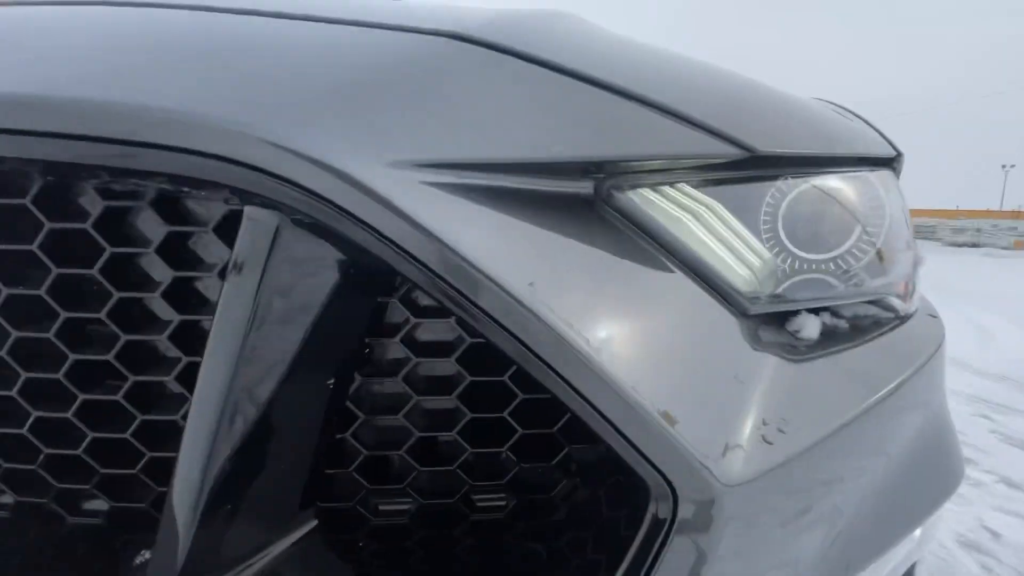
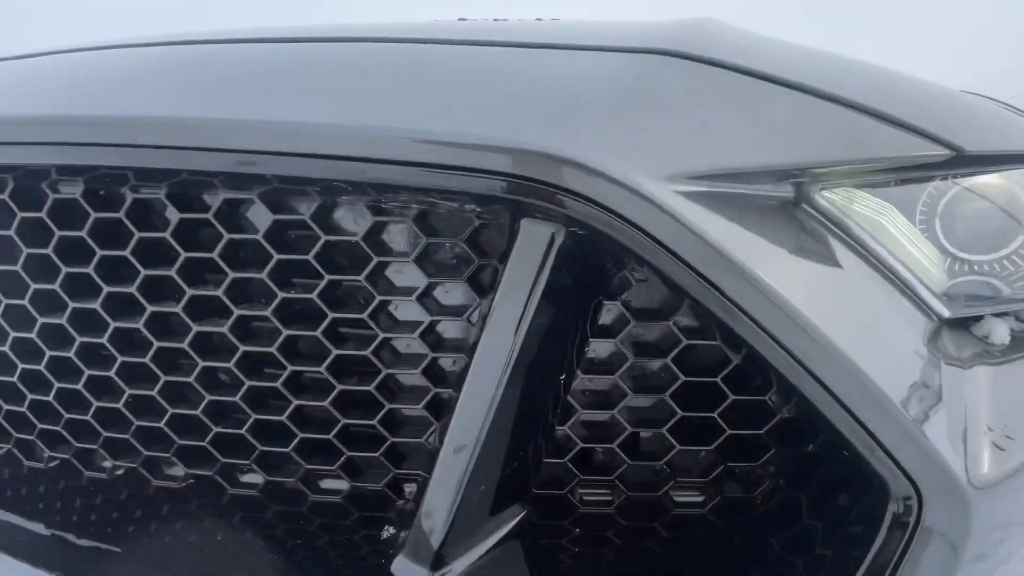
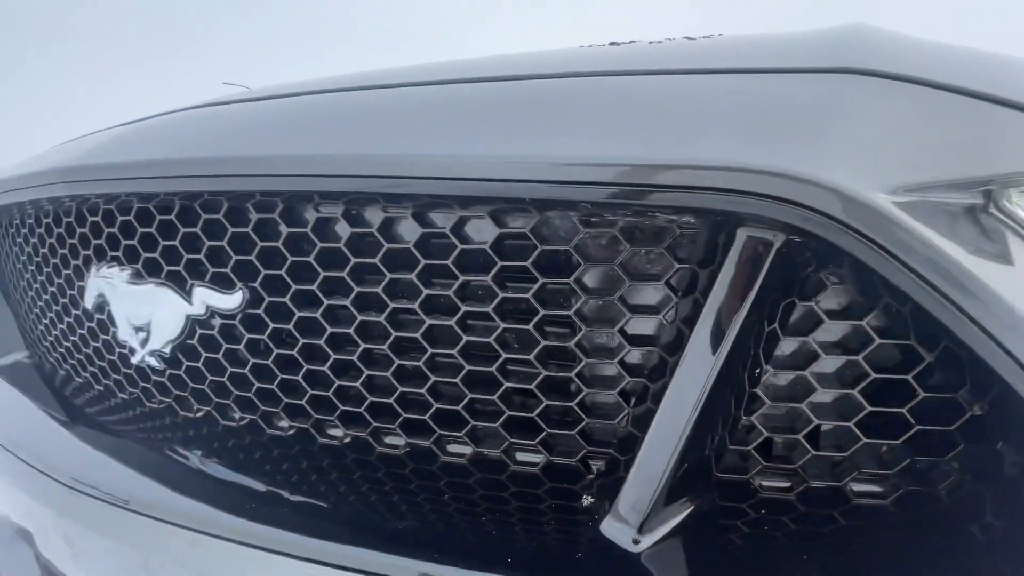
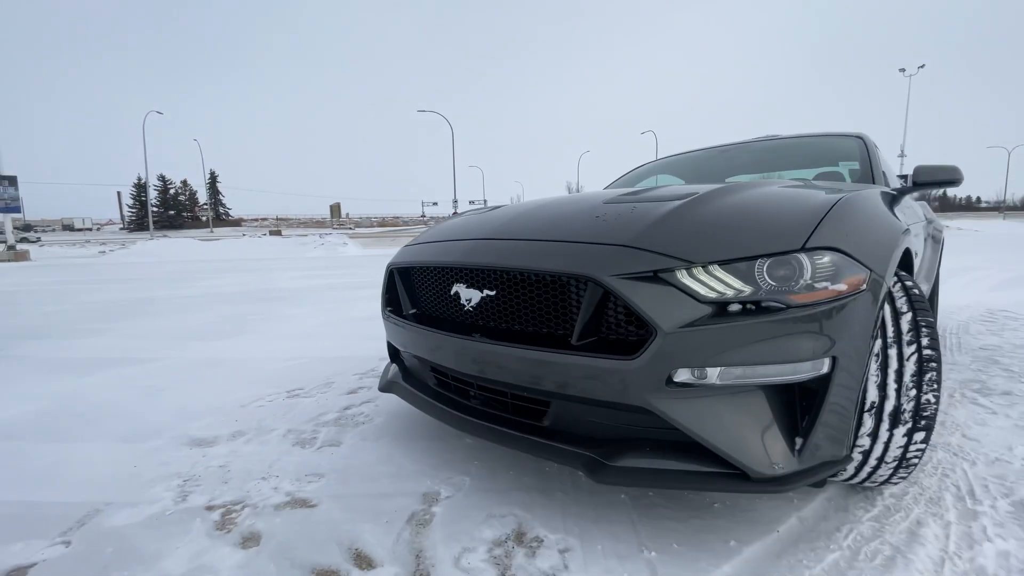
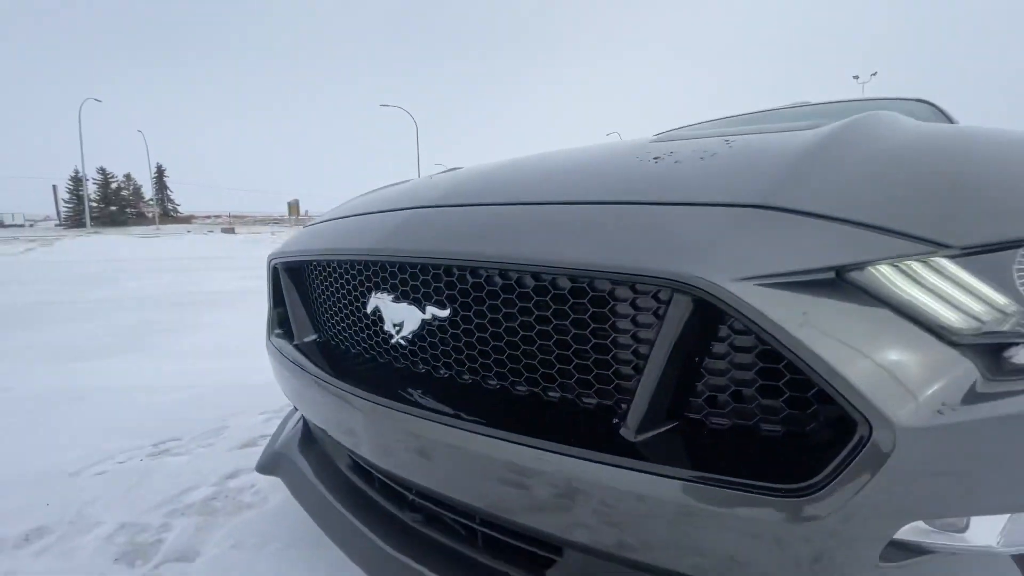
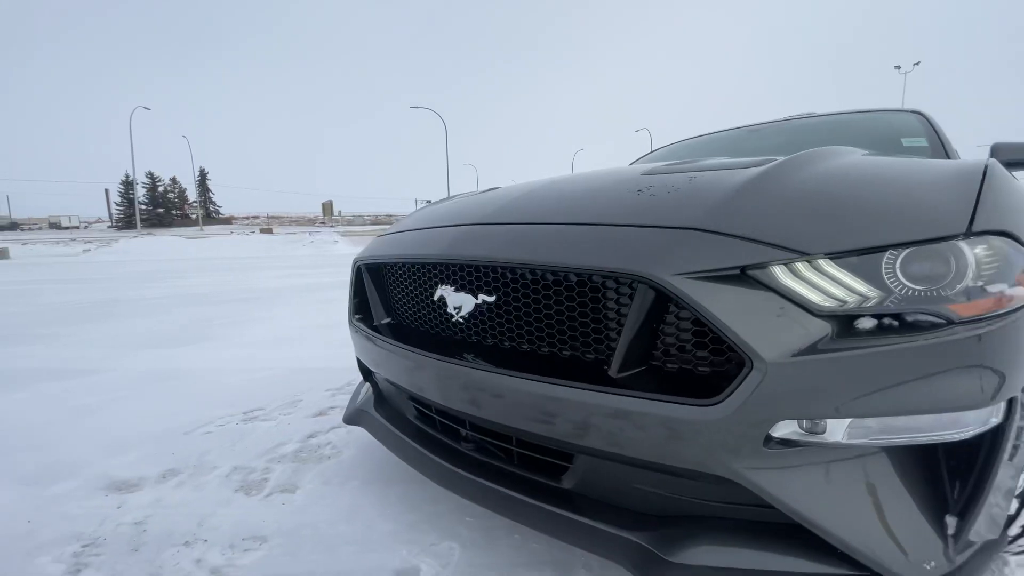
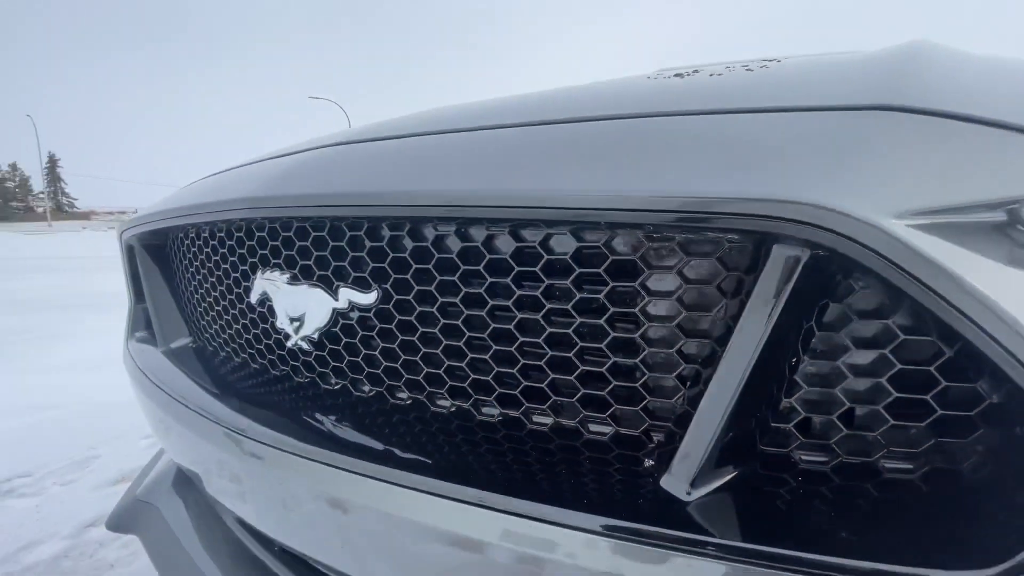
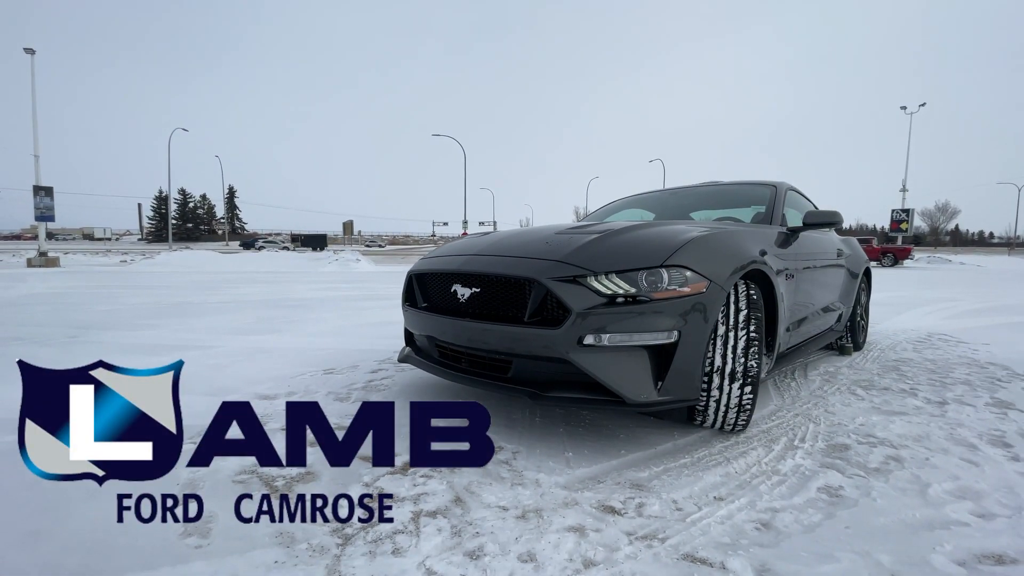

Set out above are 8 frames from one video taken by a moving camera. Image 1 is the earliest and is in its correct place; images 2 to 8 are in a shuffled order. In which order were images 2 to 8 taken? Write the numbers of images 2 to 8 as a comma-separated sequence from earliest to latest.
2, 3, 7, 5, 6, 4, 8
